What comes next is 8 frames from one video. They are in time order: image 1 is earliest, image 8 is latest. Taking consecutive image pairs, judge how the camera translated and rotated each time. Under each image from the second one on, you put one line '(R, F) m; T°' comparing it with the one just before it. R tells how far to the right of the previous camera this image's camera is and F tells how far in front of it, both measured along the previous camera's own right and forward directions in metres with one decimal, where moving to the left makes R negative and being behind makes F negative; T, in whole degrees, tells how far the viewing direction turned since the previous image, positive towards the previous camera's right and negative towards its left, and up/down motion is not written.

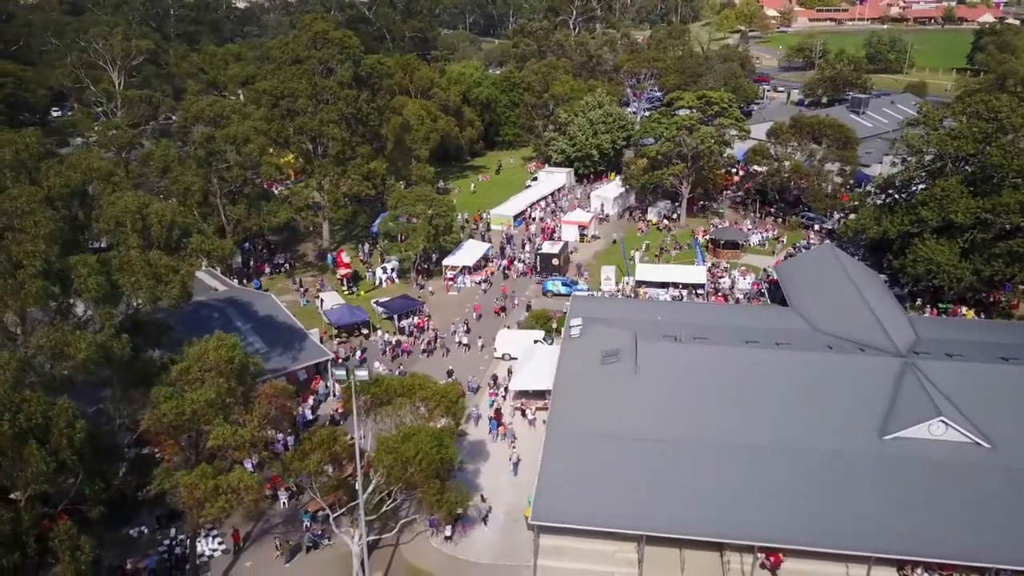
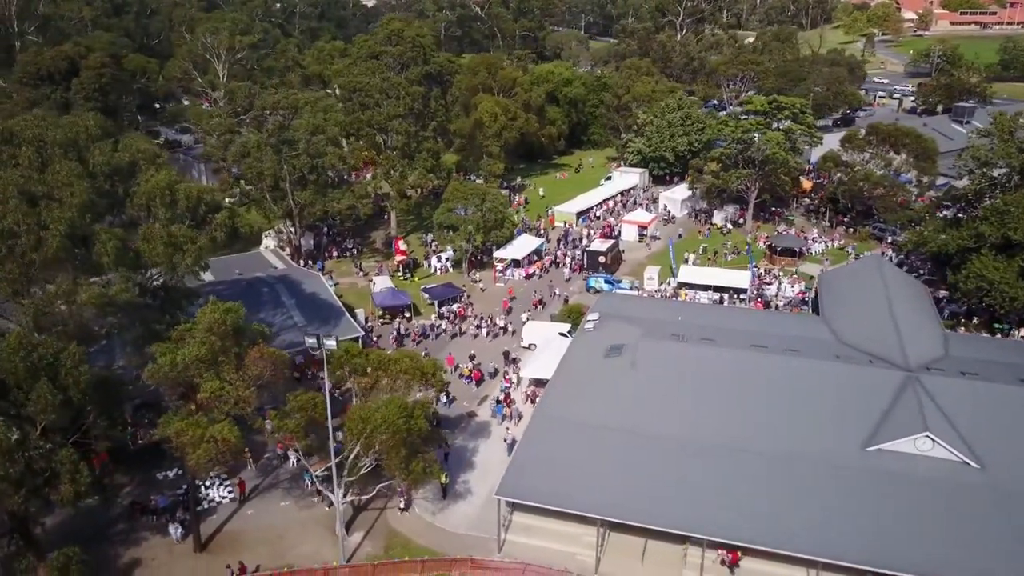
(+4.4, -1.1) m; -8°
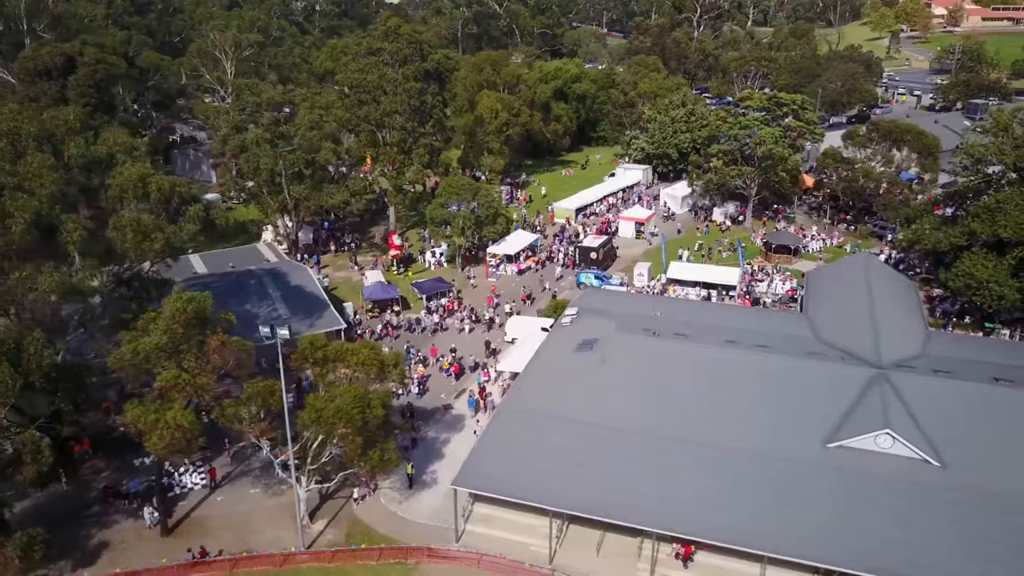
(+2.2, -0.2) m; -2°
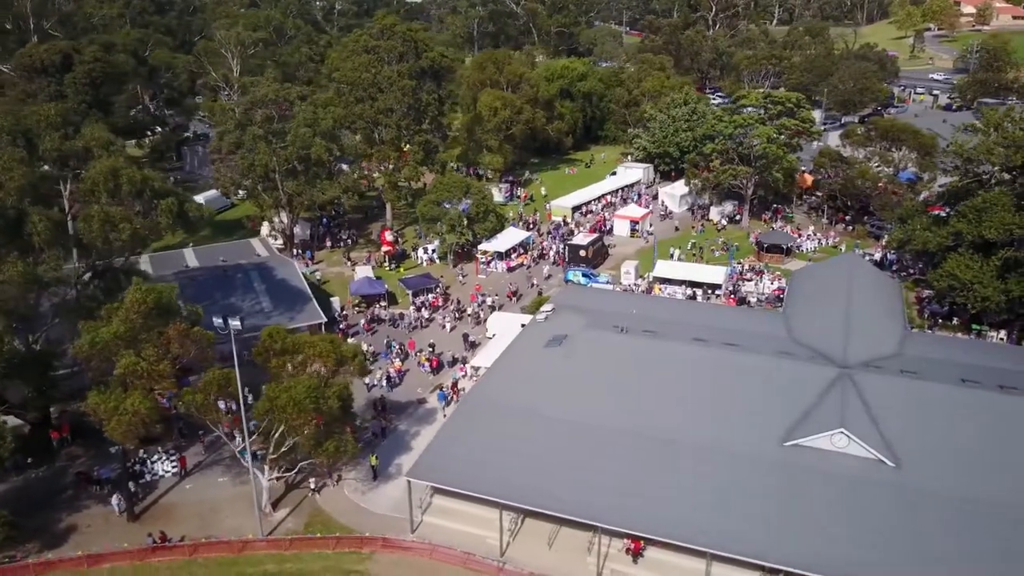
(+2.3, -0.2) m; -2°
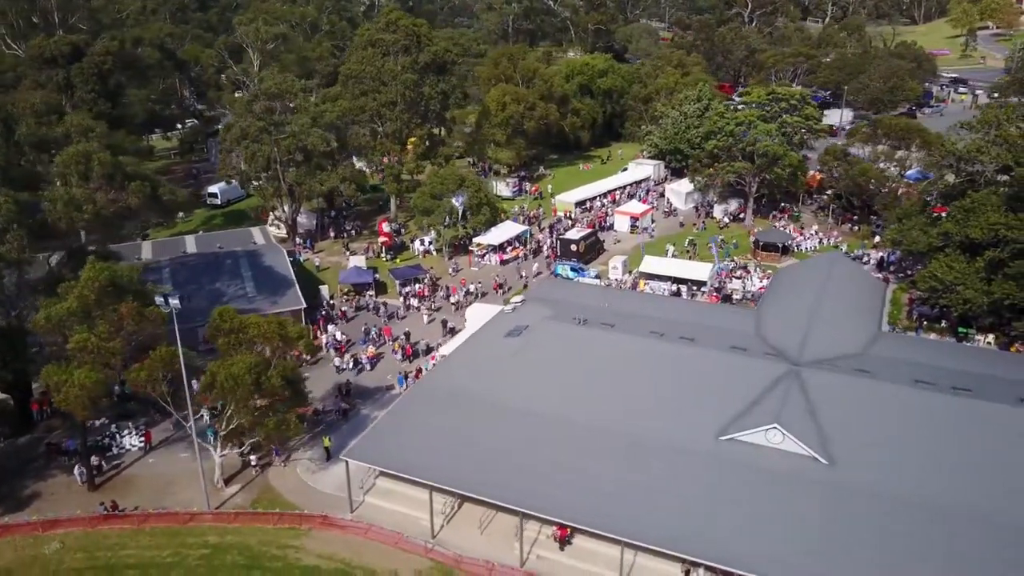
(+3.6, -0.3) m; -4°
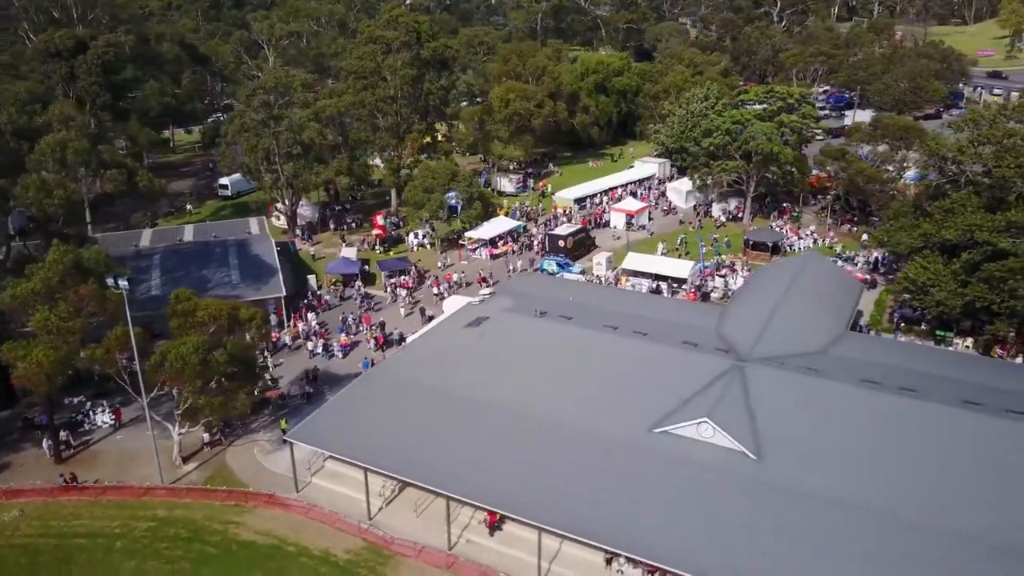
(+3.4, -0.4) m; -3°
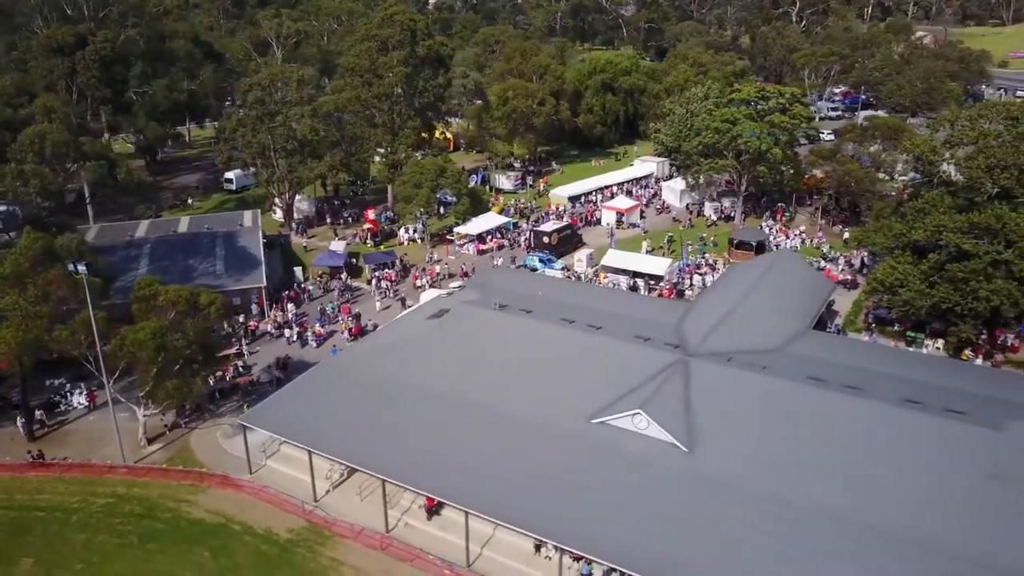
(+3.0, -0.5) m; -2°
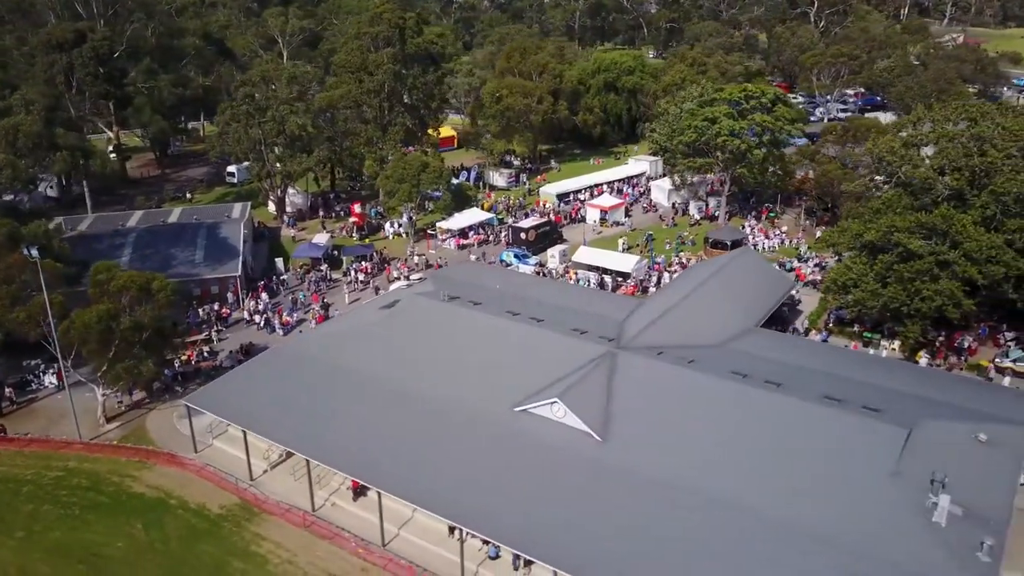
(+3.7, -0.7) m; -3°
